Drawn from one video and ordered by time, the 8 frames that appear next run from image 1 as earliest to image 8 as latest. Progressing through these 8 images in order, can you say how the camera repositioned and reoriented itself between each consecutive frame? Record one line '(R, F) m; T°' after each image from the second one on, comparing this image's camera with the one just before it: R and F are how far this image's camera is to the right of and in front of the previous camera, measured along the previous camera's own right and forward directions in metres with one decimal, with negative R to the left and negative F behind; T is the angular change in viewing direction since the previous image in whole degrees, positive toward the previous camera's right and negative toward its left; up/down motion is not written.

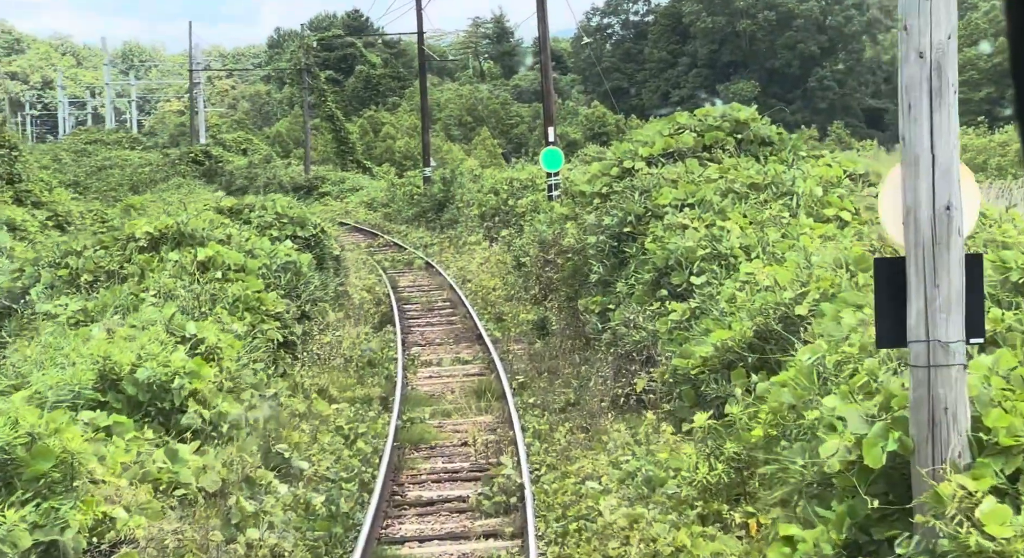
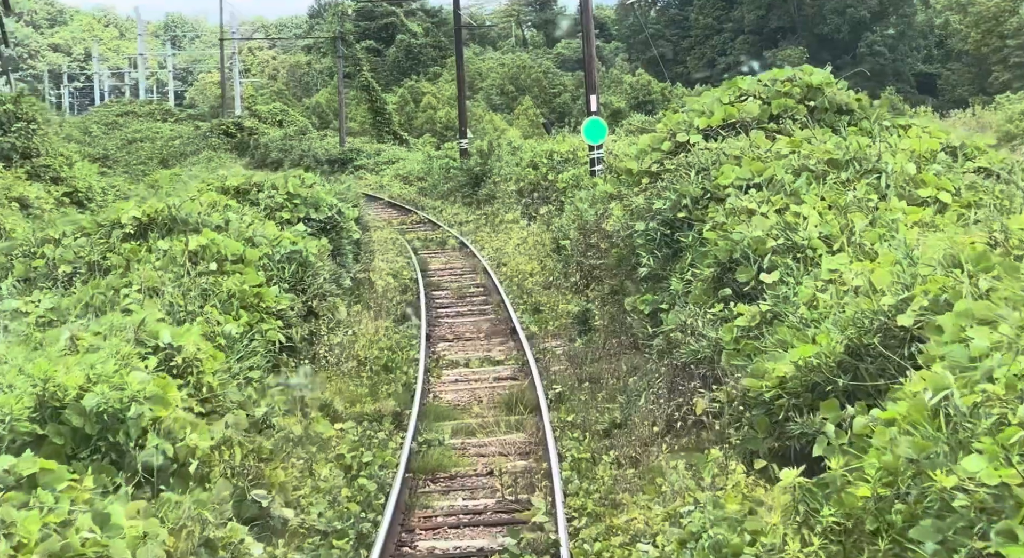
(+0.1, +1.8) m; -2°
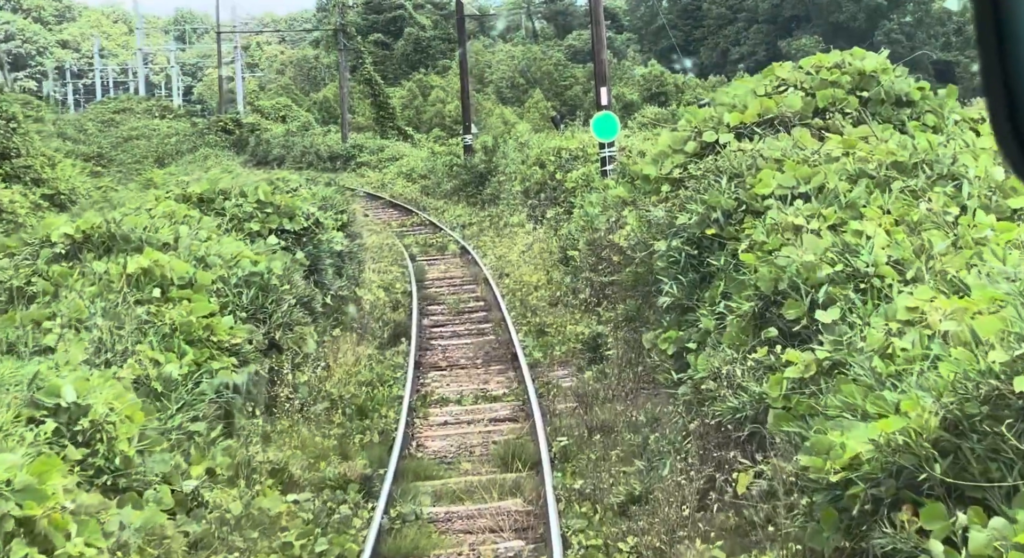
(+0.1, +1.9) m; -1°
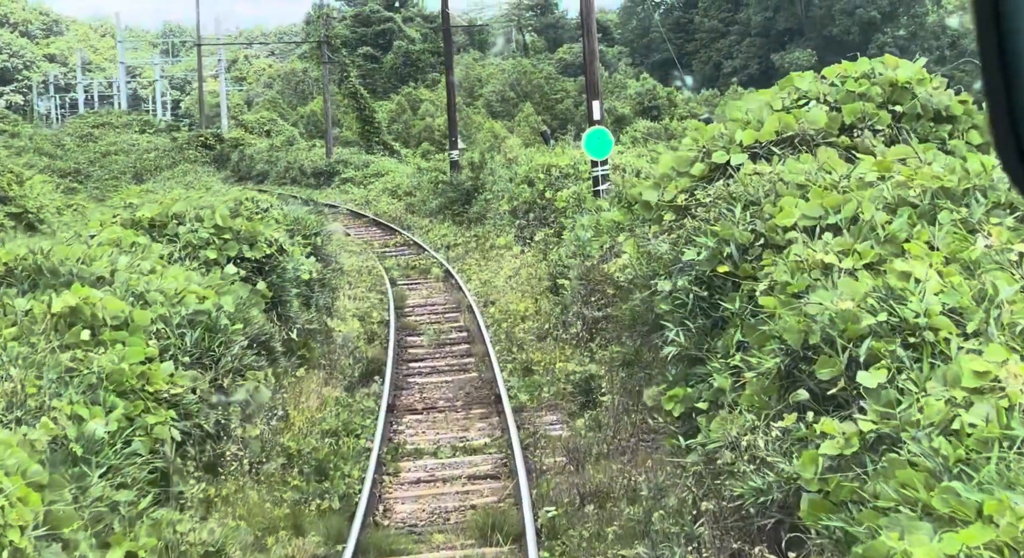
(+0.1, +1.3) m; 0°
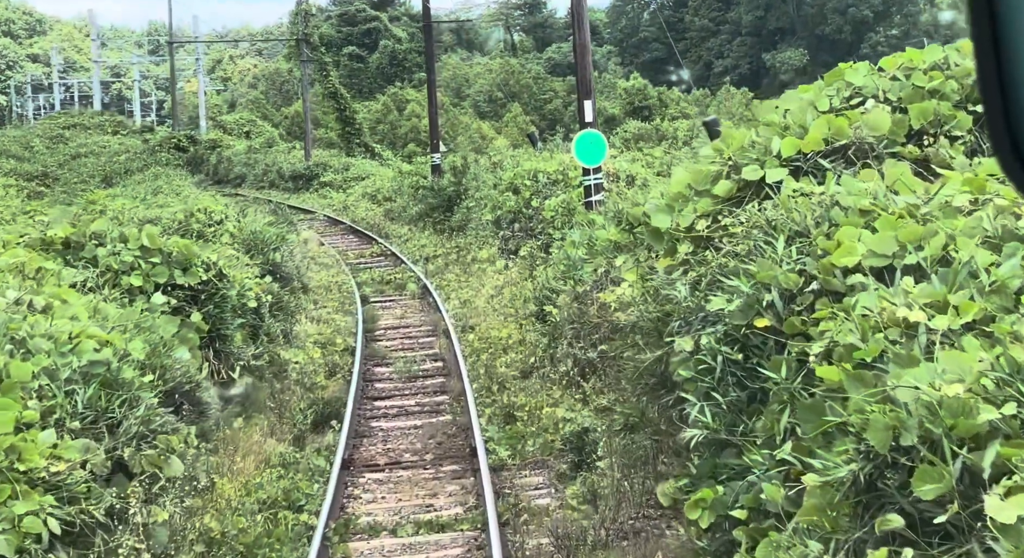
(+0.1, +1.9) m; 0°
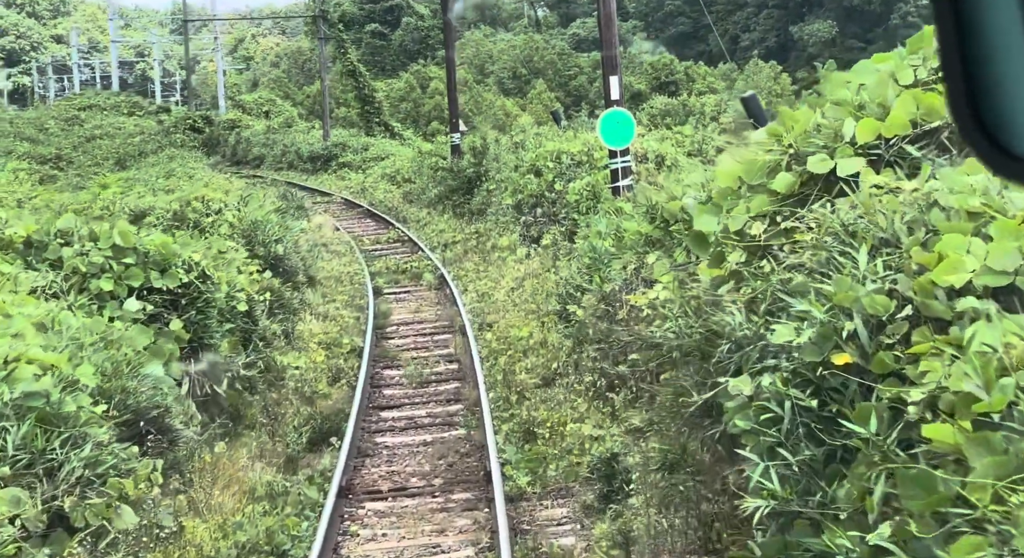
(+0.1, +1.2) m; -1°
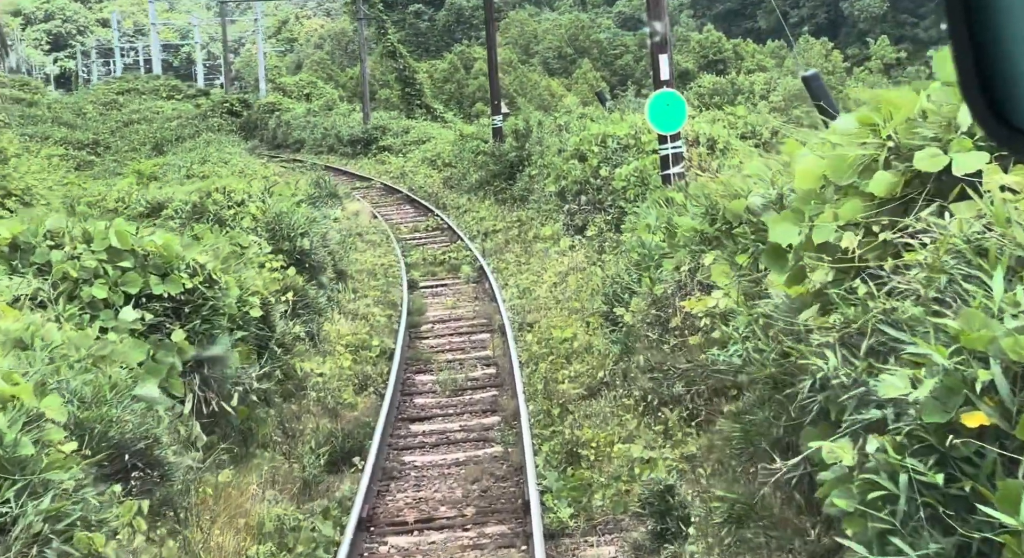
(0.0, +1.0) m; -2°
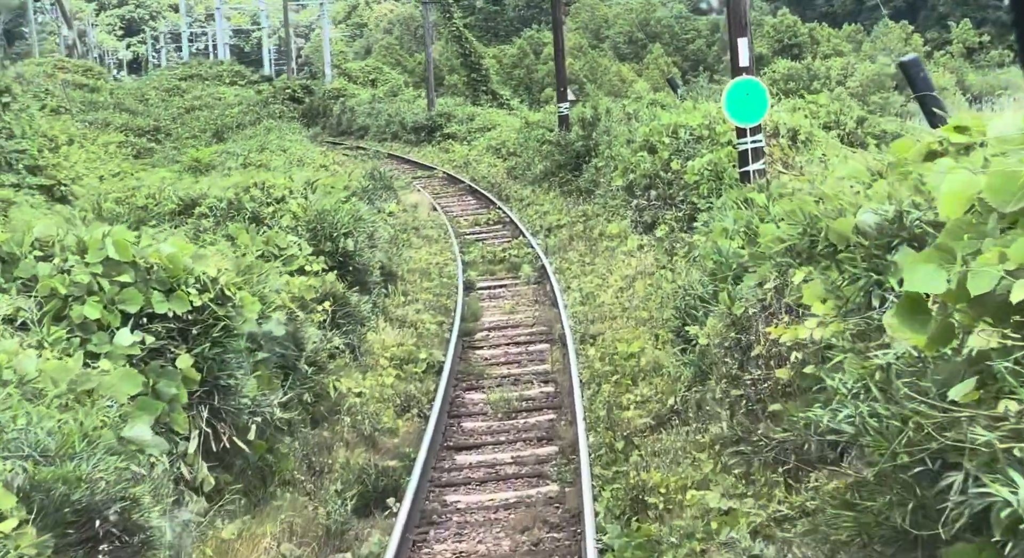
(+0.1, +1.2) m; -3°
